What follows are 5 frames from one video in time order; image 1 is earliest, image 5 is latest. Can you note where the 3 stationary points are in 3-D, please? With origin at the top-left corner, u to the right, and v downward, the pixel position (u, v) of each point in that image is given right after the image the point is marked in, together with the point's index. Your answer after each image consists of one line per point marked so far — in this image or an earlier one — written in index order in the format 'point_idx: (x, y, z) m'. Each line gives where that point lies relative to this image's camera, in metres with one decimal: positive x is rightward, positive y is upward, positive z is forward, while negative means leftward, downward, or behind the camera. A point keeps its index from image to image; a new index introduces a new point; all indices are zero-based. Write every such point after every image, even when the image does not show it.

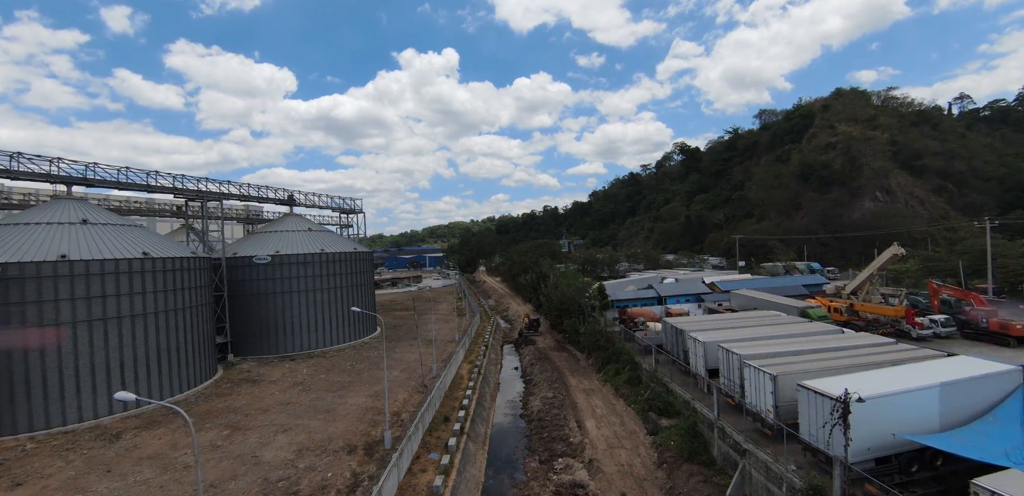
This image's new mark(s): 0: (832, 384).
0: (+10.0, -4.2, +13.5) m
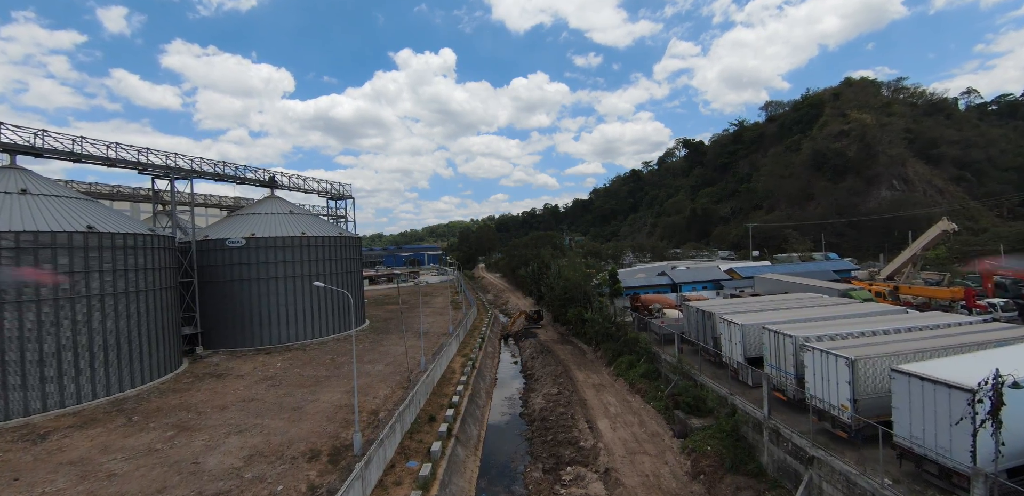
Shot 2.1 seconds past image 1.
0: (+9.9, -2.7, +10.0) m
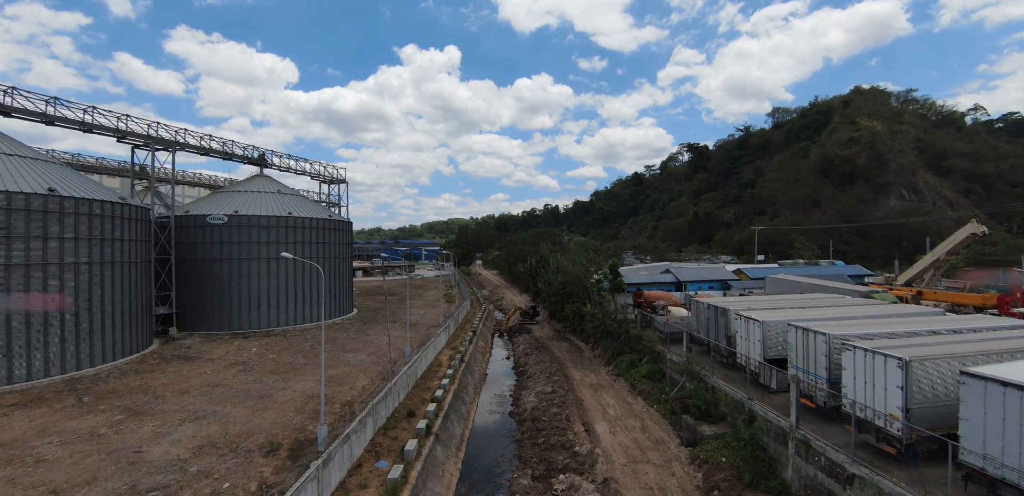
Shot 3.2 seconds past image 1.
0: (+9.7, -2.3, +8.2) m
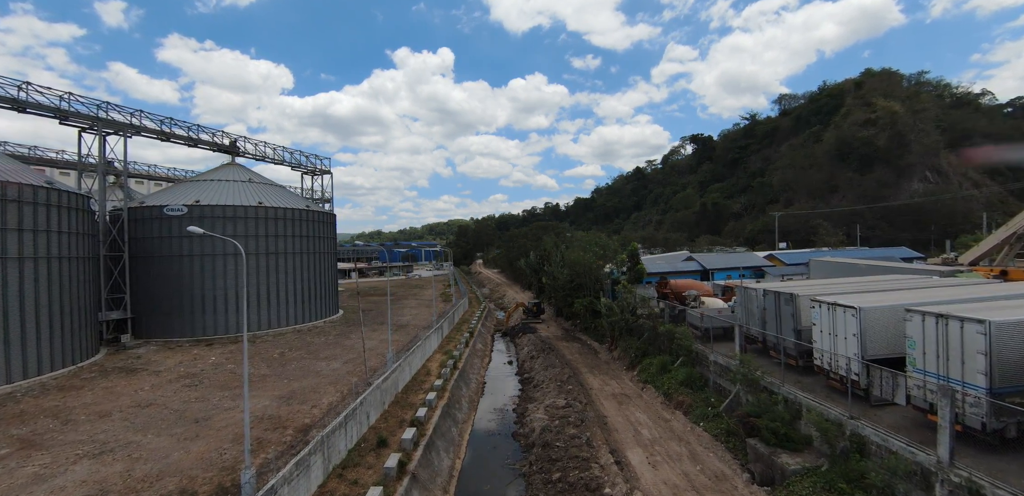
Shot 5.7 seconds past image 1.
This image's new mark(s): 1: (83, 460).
0: (+9.7, -1.3, +4.1) m
1: (-12.4, -6.2, +12.6) m
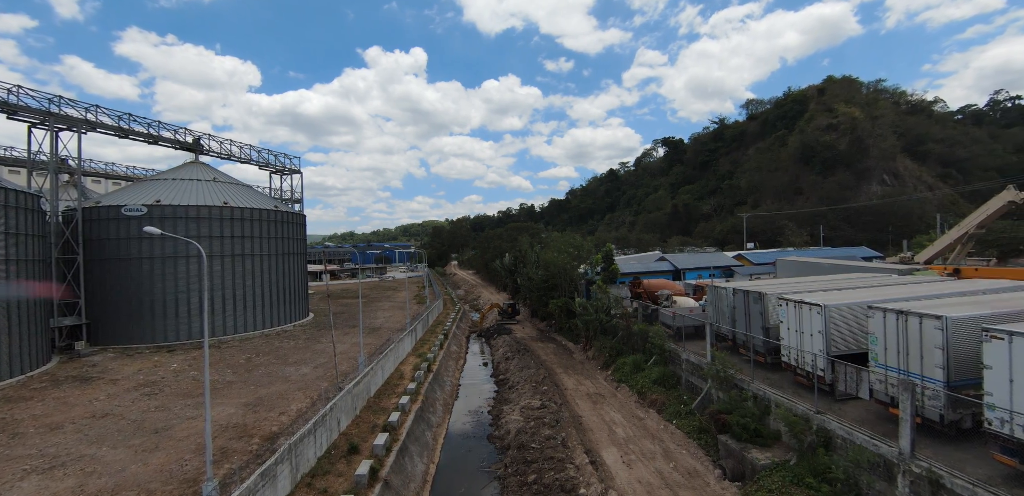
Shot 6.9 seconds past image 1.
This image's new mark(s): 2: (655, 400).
0: (+9.4, -1.3, +4.5) m
1: (-13.1, -6.2, +11.7) m
2: (+5.1, -5.4, +15.3) m
